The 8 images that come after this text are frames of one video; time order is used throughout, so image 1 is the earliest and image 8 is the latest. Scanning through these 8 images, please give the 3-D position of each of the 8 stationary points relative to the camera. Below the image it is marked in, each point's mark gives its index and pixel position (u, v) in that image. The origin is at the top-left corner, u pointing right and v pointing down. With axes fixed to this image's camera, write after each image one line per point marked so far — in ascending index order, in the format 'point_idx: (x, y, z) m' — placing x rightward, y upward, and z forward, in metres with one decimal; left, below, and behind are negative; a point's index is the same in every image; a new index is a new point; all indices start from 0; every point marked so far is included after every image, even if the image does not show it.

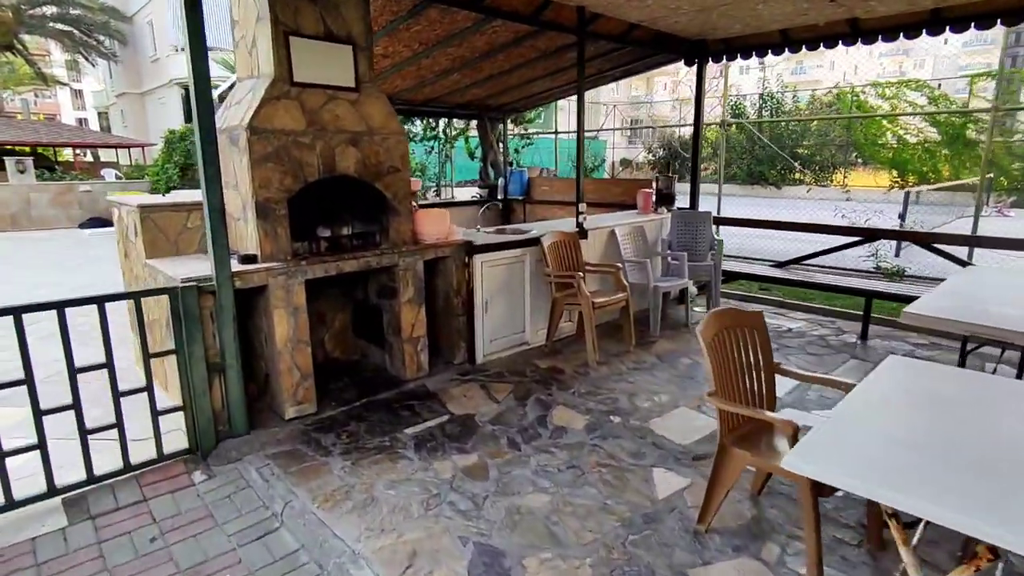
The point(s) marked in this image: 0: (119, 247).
0: (-2.6, +0.3, +3.7) m
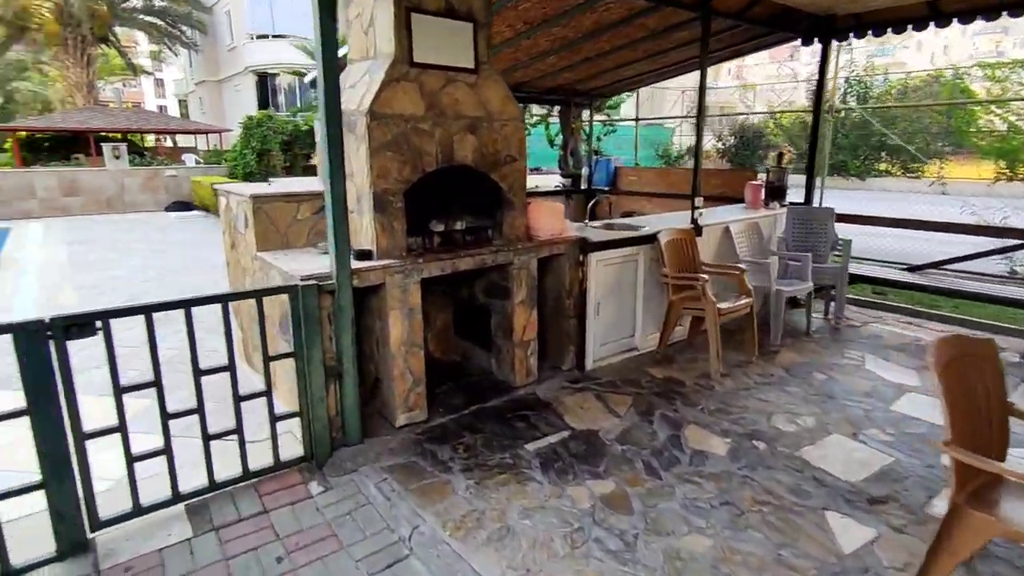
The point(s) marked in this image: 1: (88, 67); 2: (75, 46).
0: (-1.8, +0.3, +3.6) m
1: (-10.8, +5.6, +14.4) m
2: (-10.8, +5.9, +13.9) m
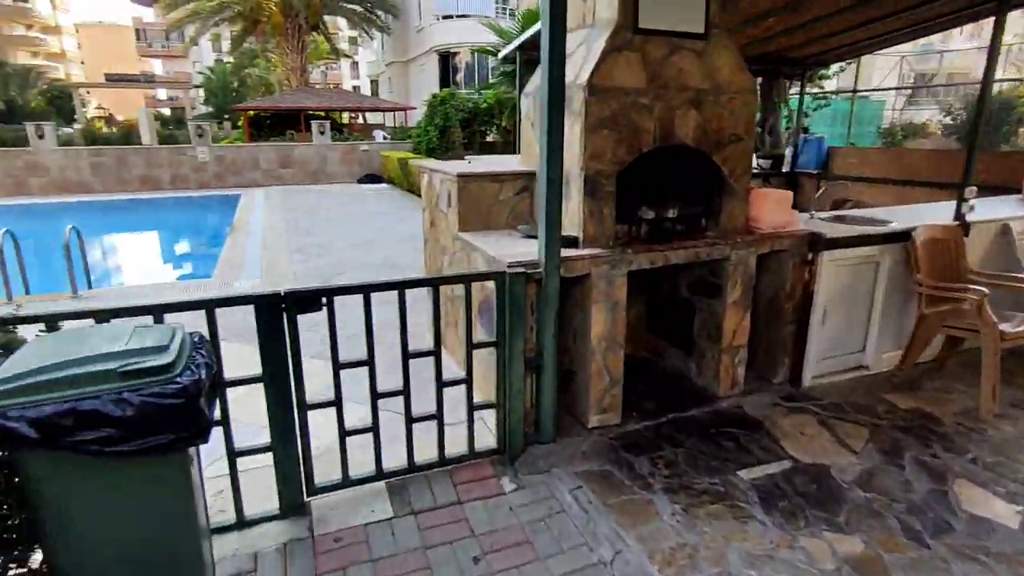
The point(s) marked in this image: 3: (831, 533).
0: (-0.5, +0.5, +3.6) m
1: (-6.0, +6.7, +16.1) m
2: (-6.1, +7.0, +15.6) m
3: (+1.2, -0.9, +2.1) m
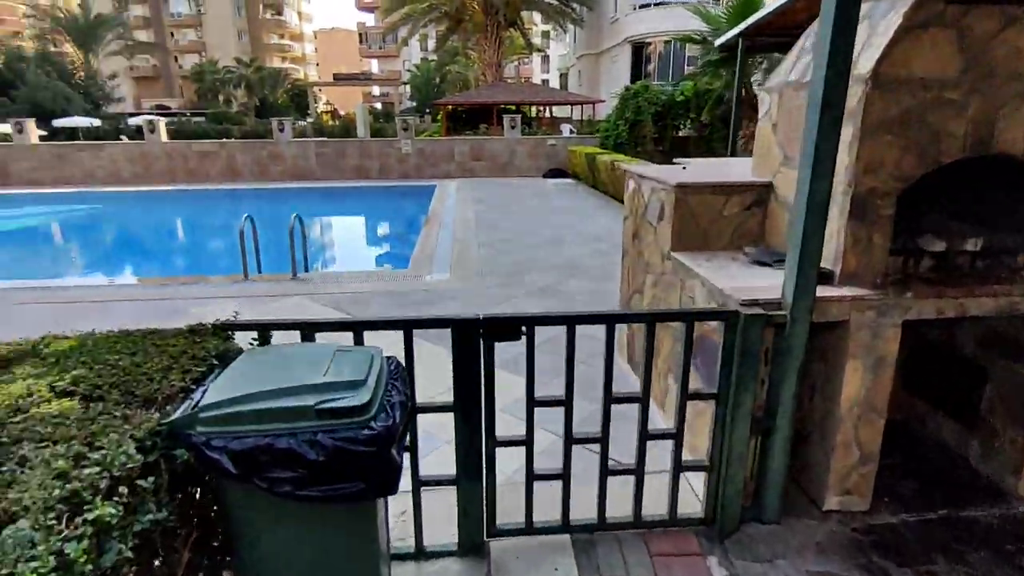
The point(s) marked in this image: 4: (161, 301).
0: (+0.7, +0.4, +3.2) m
1: (-0.4, +7.0, +16.7) m
2: (-0.6, +7.4, +16.2) m
3: (+1.8, -1.2, +1.3) m
4: (-3.2, -0.1, +5.1) m
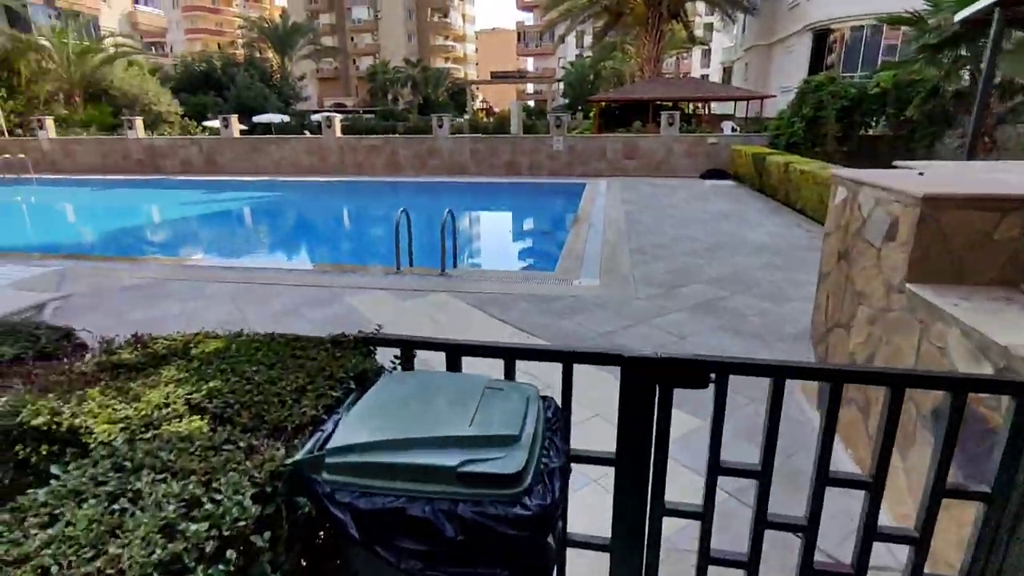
0: (+1.5, +0.2, +2.6) m
1: (+4.2, +6.9, +15.8) m
2: (+3.9, +7.2, +15.4) m
3: (+2.0, -1.4, +0.5) m
4: (-1.8, 0.0, +5.3) m
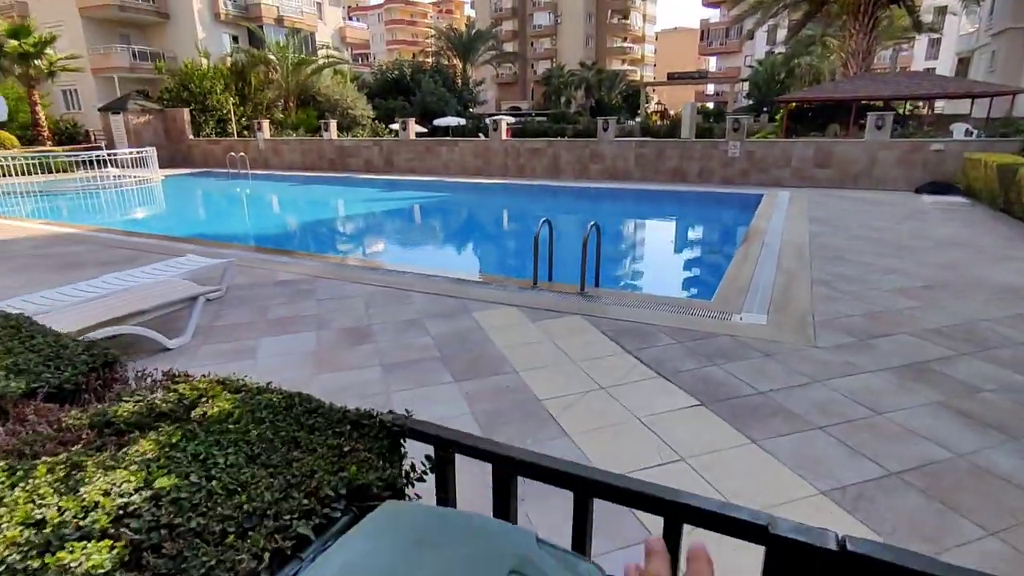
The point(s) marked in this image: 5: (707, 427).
0: (+1.9, -0.1, +1.6) m
1: (+8.6, +6.1, +13.5) m
2: (+8.3, +6.5, +13.2) m
3: (+1.7, -1.7, -0.5) m
4: (-0.5, -0.1, +5.1) m
5: (+1.0, -0.7, +2.9) m
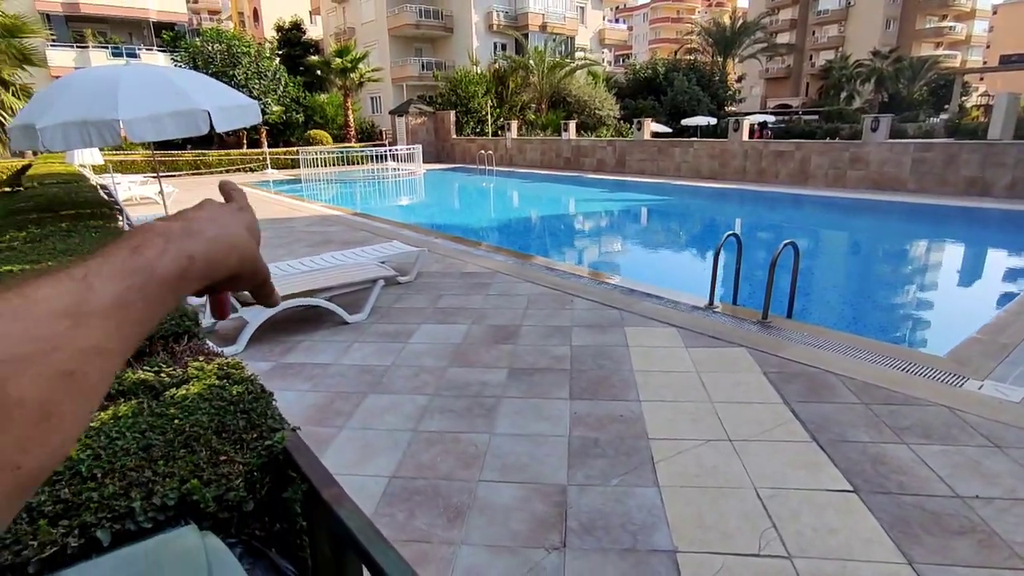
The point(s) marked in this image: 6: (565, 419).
0: (+1.7, -0.4, +0.7) m
1: (+13.3, +4.8, +8.7) m
2: (+12.9, +5.2, +8.5) m
3: (+0.4, -1.9, -1.2) m
4: (+0.9, -0.2, +4.8) m
5: (+1.3, -0.9, +2.2) m
6: (+0.3, -0.7, +3.1) m
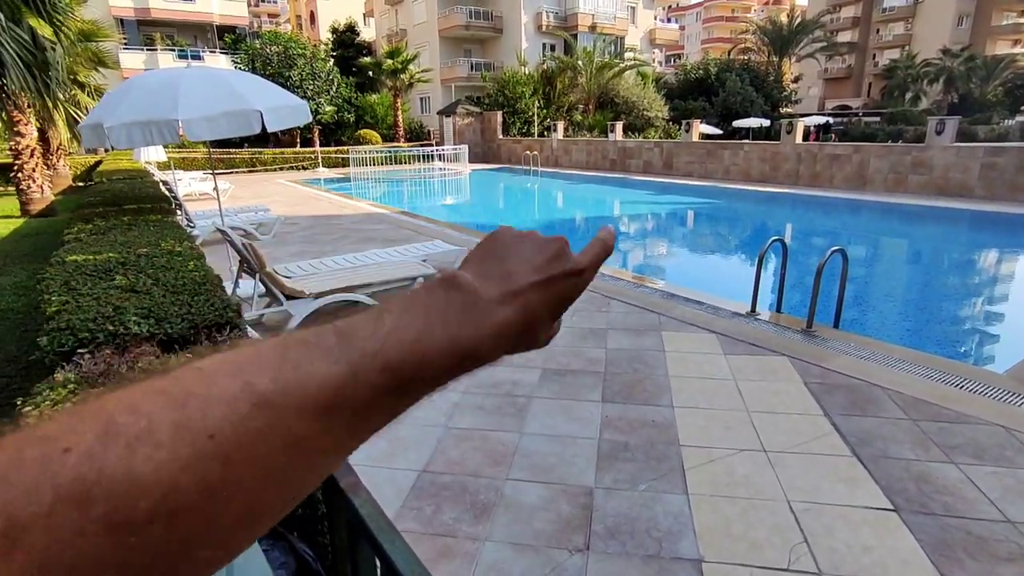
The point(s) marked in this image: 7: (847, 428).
0: (+1.7, -0.4, +0.5) m
1: (+14.0, +4.4, +7.6) m
2: (+13.6, +4.8, +7.5) m
3: (+0.2, -1.9, -1.2) m
4: (+1.2, -0.2, +4.8) m
5: (+1.4, -1.0, +2.1) m
6: (+0.4, -0.7, +3.1) m
7: (+1.7, -0.7, +2.9) m
